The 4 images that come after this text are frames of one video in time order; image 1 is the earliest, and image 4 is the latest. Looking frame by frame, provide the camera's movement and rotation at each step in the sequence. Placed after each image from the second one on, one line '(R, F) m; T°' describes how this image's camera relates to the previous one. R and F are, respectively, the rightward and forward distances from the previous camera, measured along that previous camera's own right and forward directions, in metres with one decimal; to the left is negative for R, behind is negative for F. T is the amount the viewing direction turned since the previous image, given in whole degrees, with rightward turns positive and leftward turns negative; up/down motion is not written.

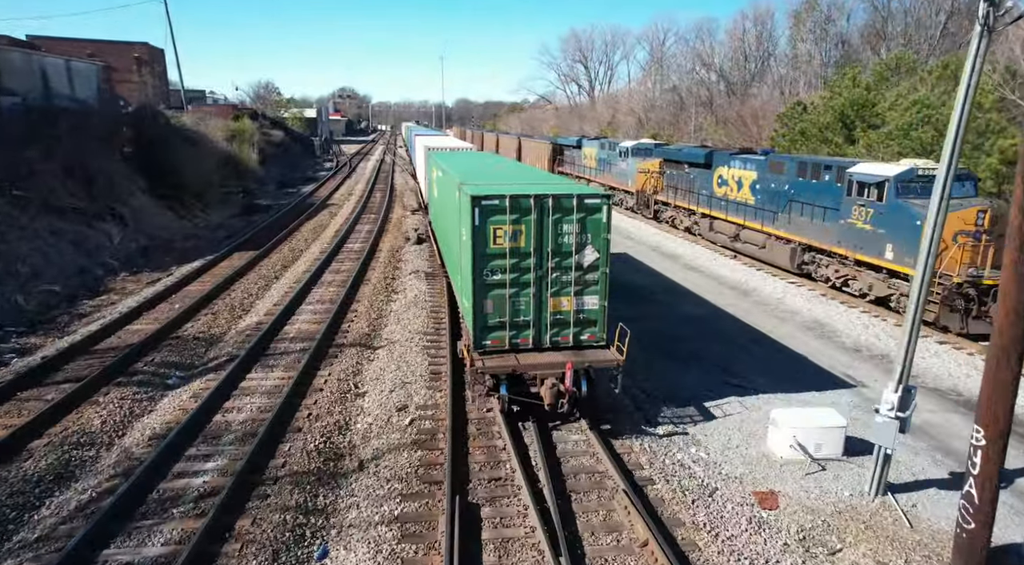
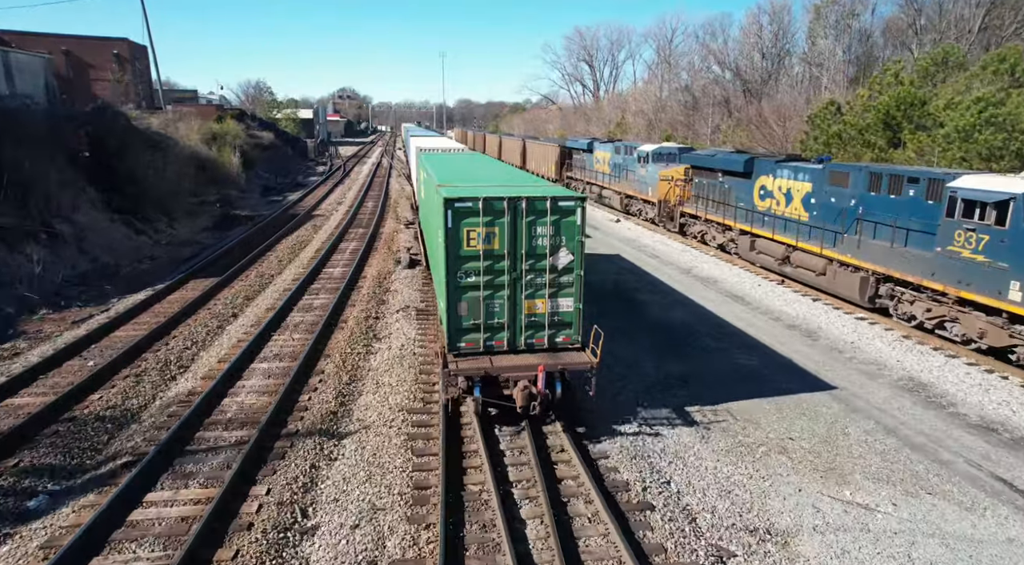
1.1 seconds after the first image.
(-0.2, +3.3) m; 0°
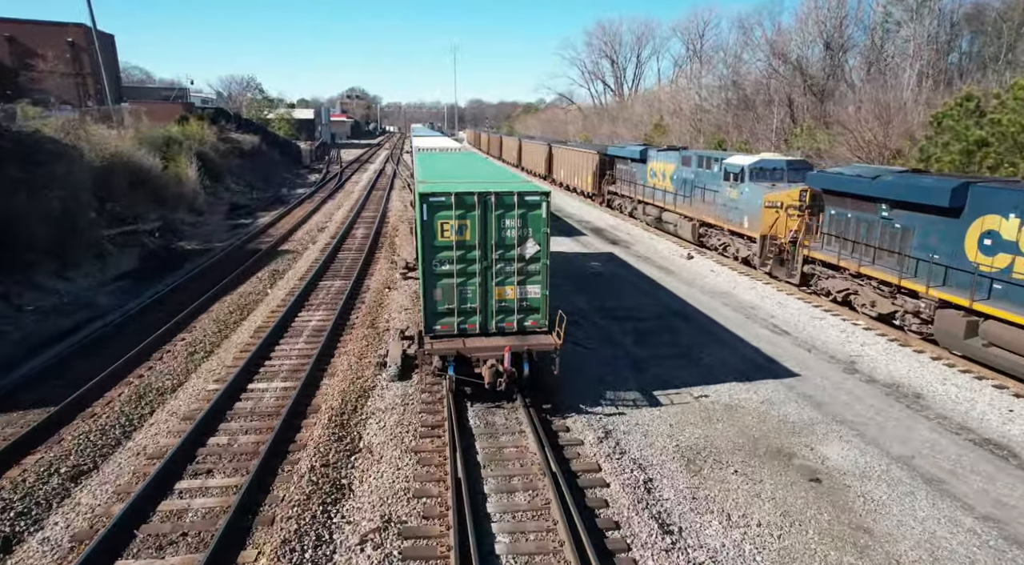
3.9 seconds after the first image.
(-0.9, +8.0) m; -1°
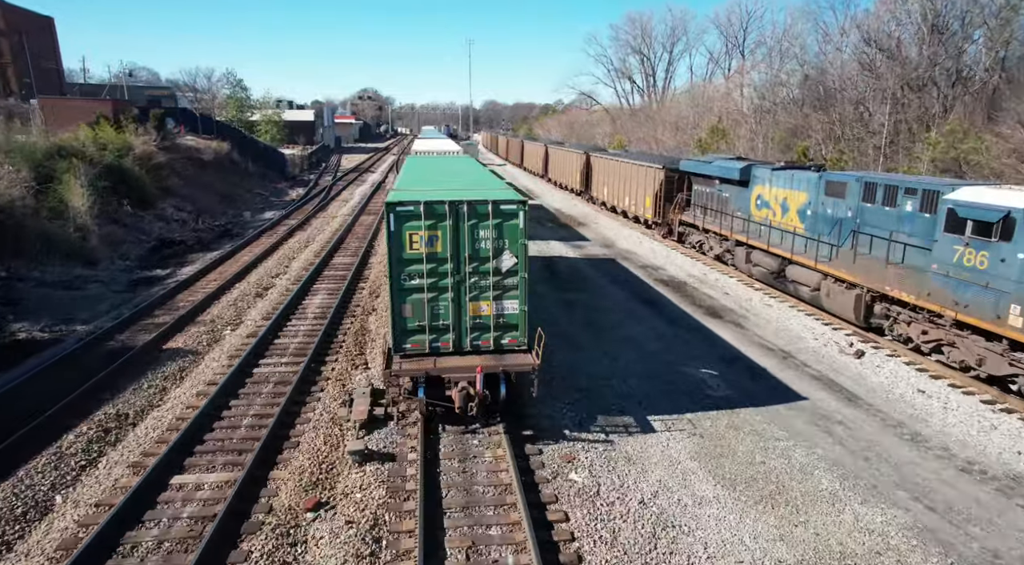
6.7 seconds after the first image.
(-0.8, +9.7) m; -1°
